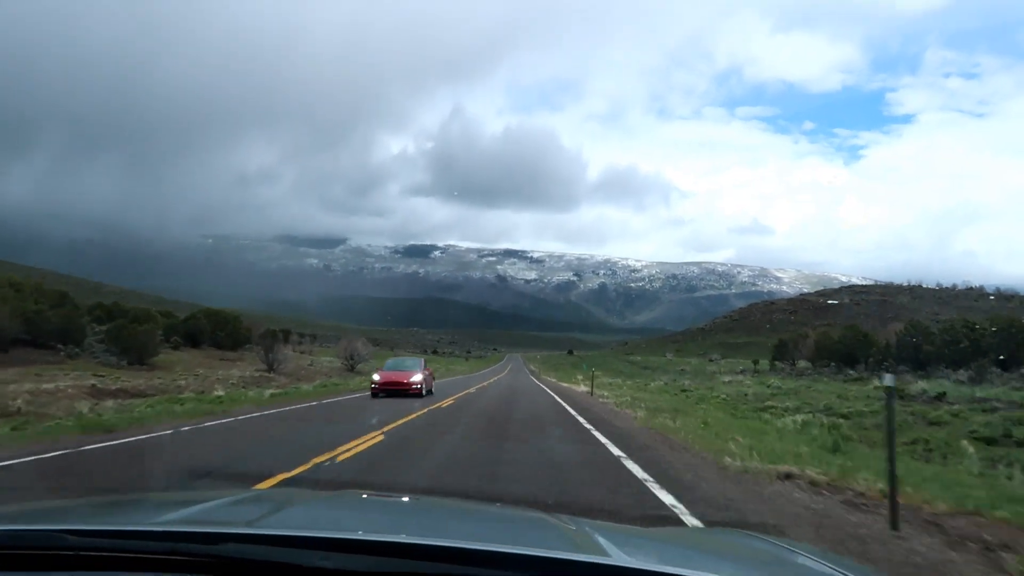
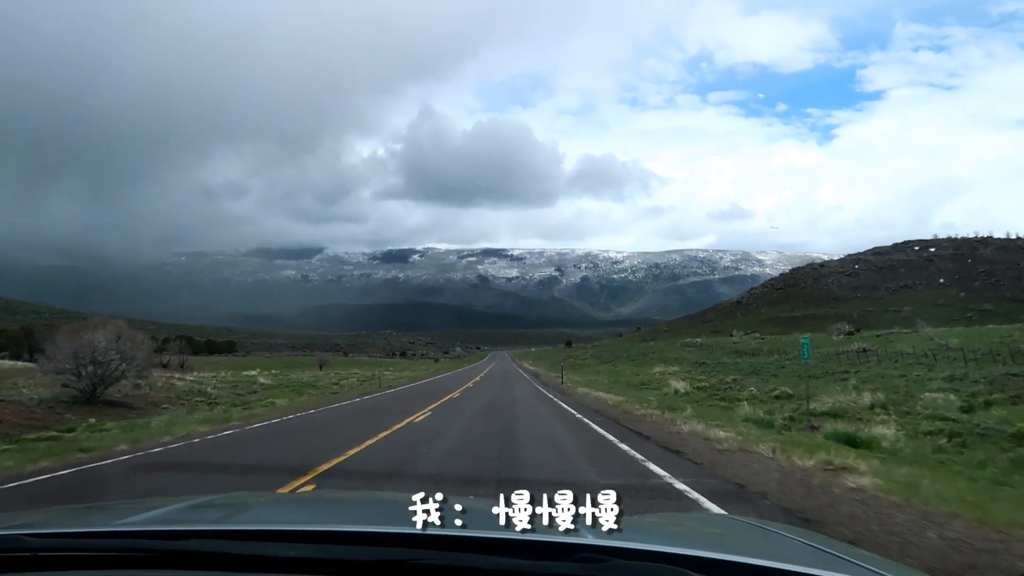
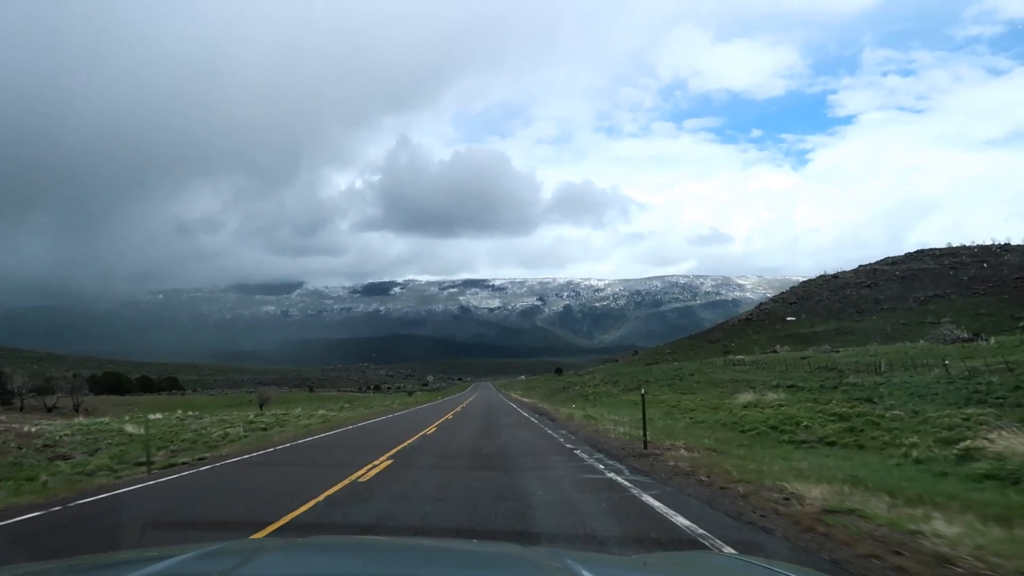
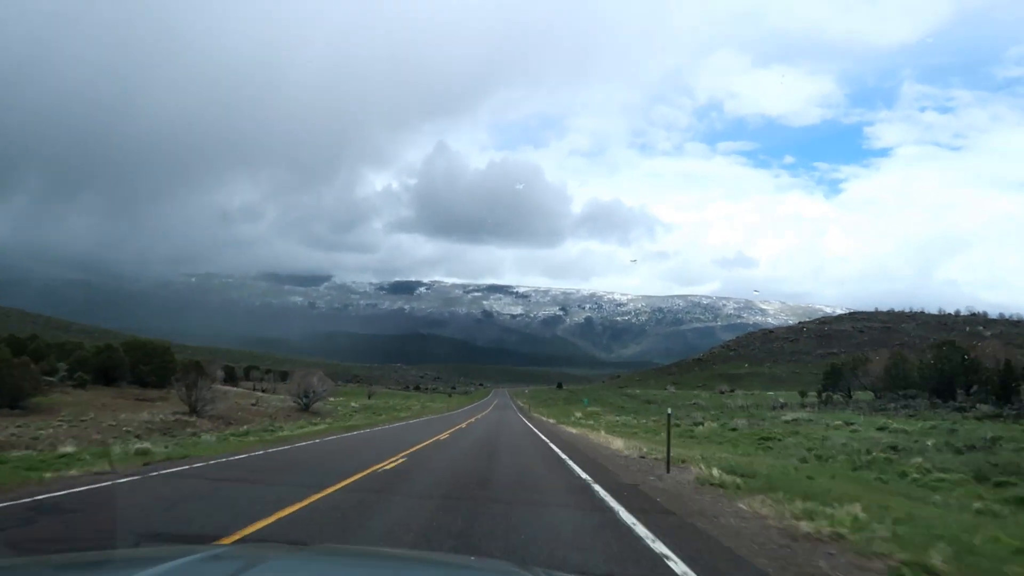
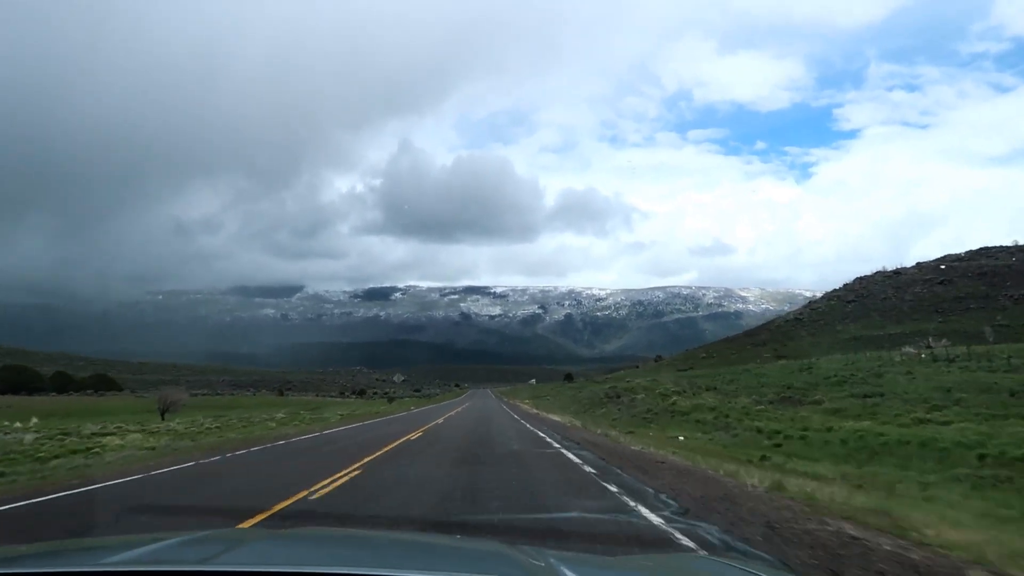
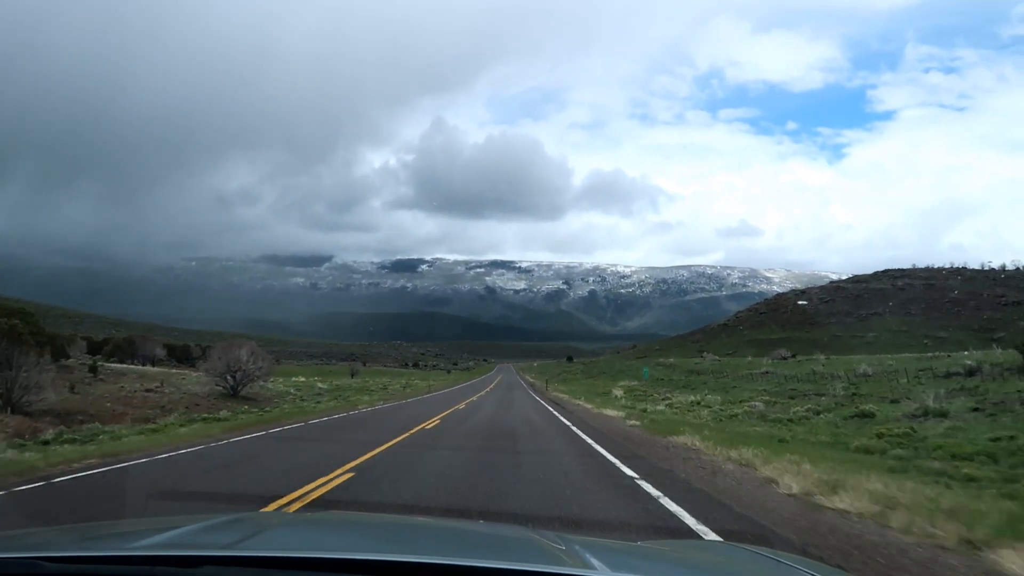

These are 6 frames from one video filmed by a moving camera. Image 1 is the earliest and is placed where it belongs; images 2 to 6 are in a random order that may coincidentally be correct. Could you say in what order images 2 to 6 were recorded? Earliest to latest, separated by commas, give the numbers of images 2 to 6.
4, 6, 2, 3, 5
